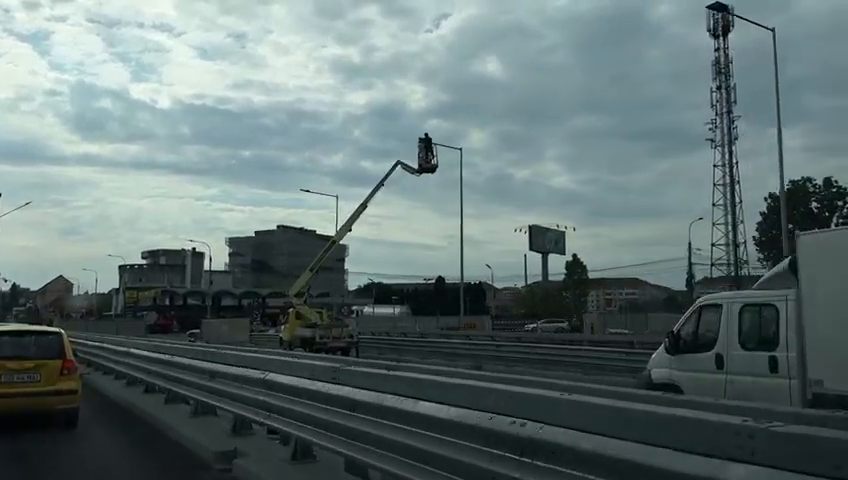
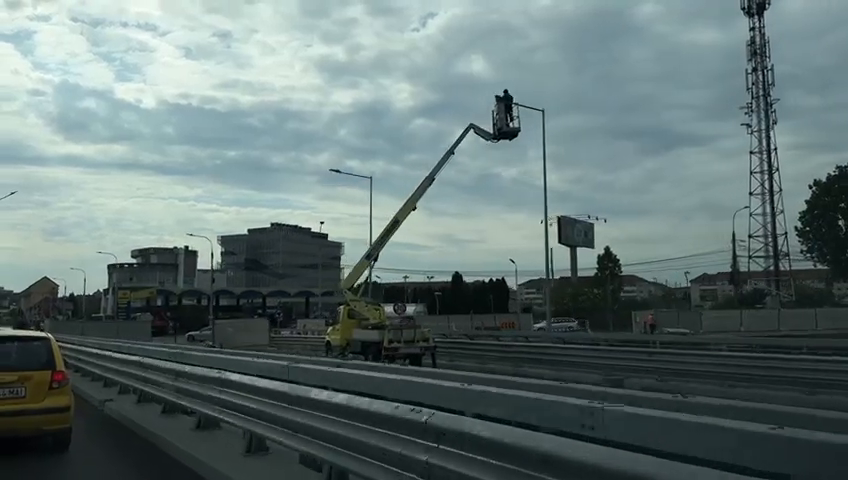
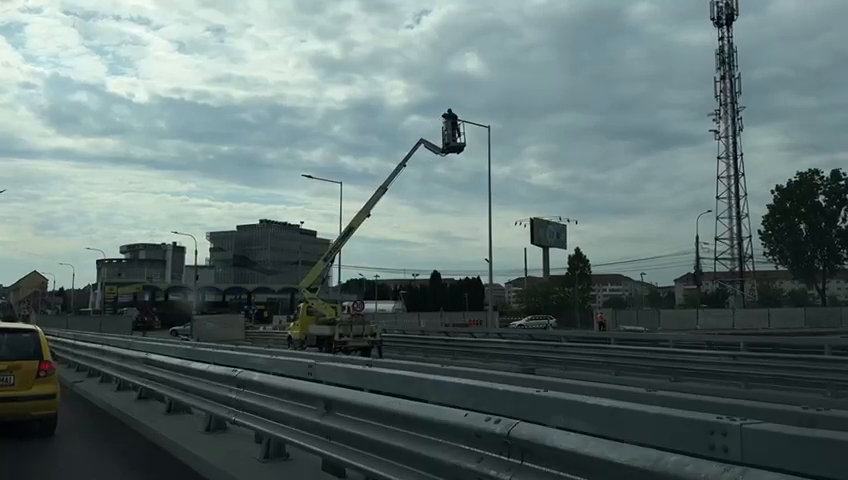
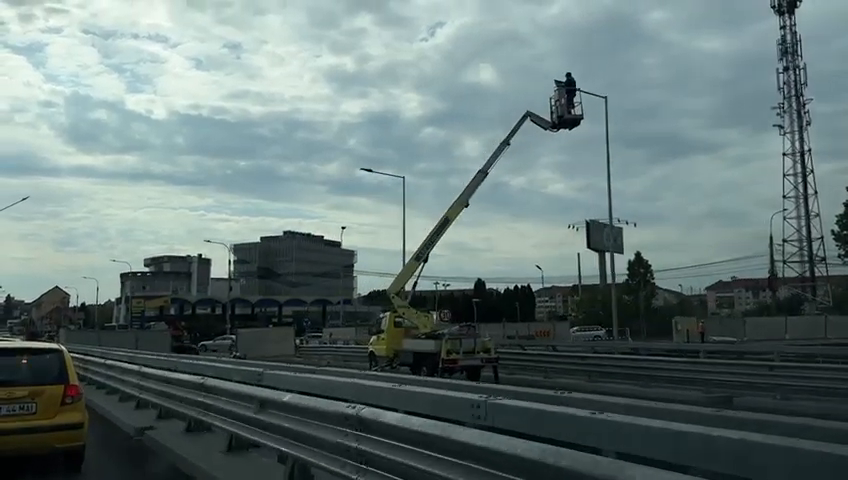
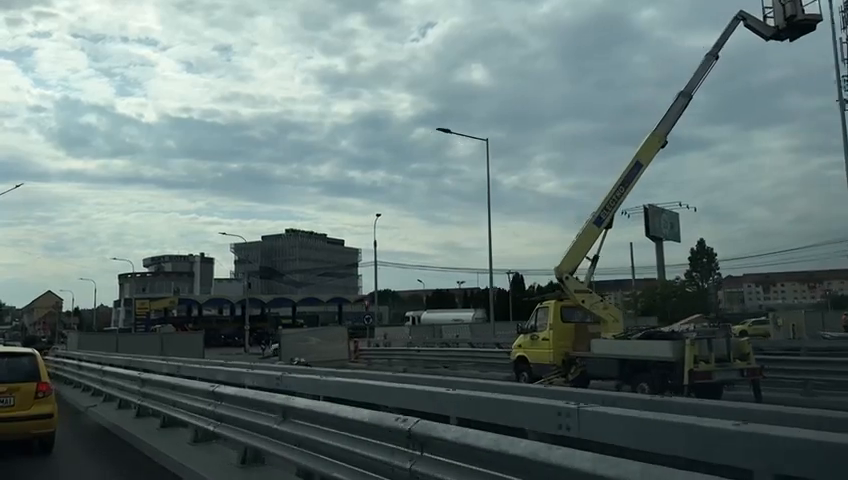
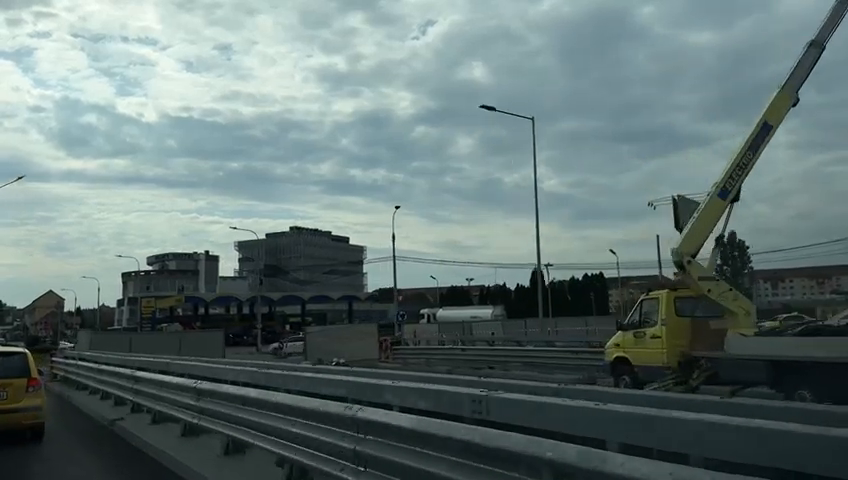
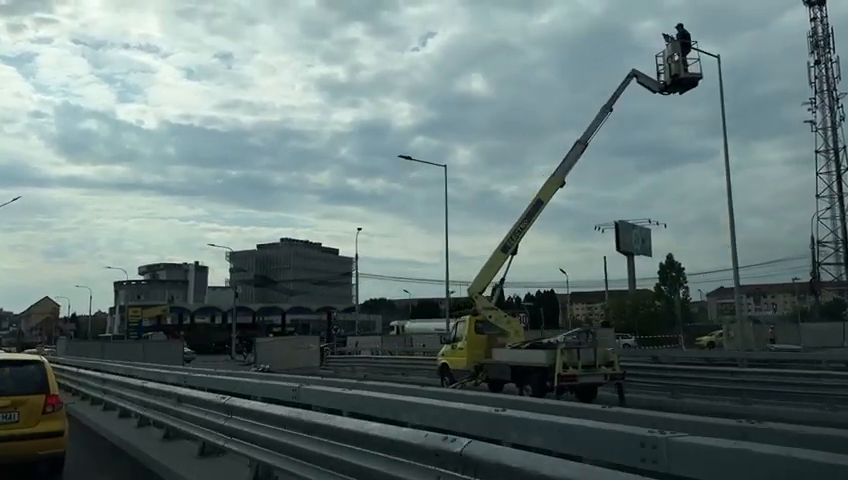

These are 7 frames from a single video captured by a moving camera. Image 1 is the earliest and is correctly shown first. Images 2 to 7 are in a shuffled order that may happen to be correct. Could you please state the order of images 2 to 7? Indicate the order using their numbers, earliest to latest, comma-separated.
3, 2, 4, 7, 5, 6
